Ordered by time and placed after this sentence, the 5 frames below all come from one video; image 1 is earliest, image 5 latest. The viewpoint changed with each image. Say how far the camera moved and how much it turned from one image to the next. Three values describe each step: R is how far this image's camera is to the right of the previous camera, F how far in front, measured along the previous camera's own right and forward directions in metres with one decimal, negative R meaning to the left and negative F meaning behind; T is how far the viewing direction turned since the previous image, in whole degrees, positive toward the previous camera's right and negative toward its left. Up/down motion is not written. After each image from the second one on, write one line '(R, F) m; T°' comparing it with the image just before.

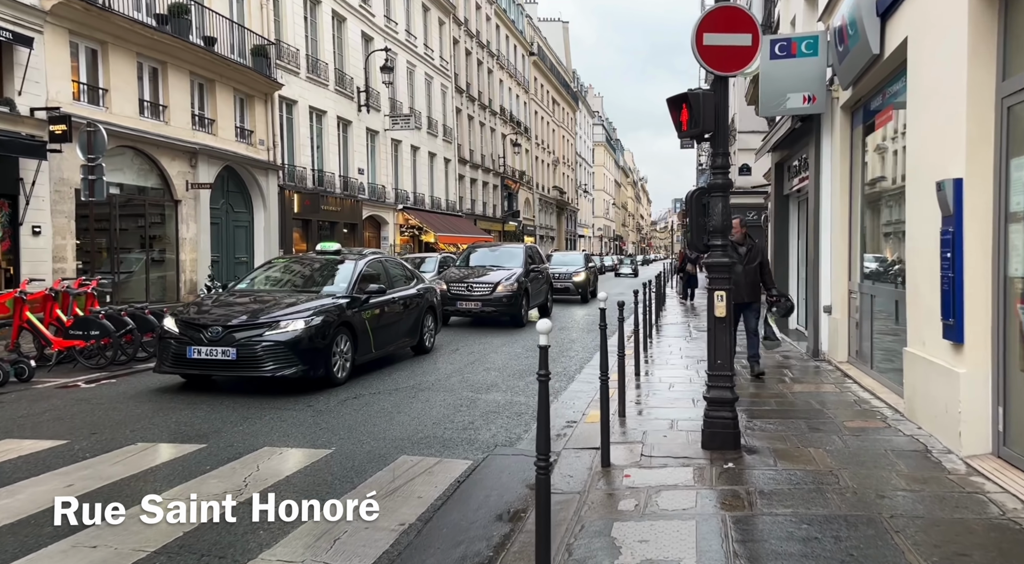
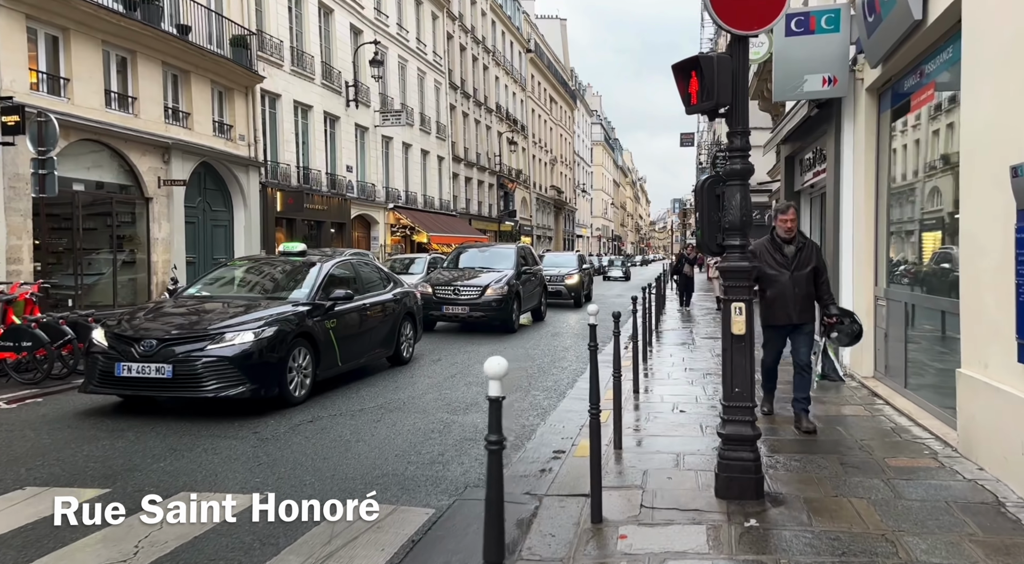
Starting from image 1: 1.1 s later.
(+0.2, +1.0) m; 0°
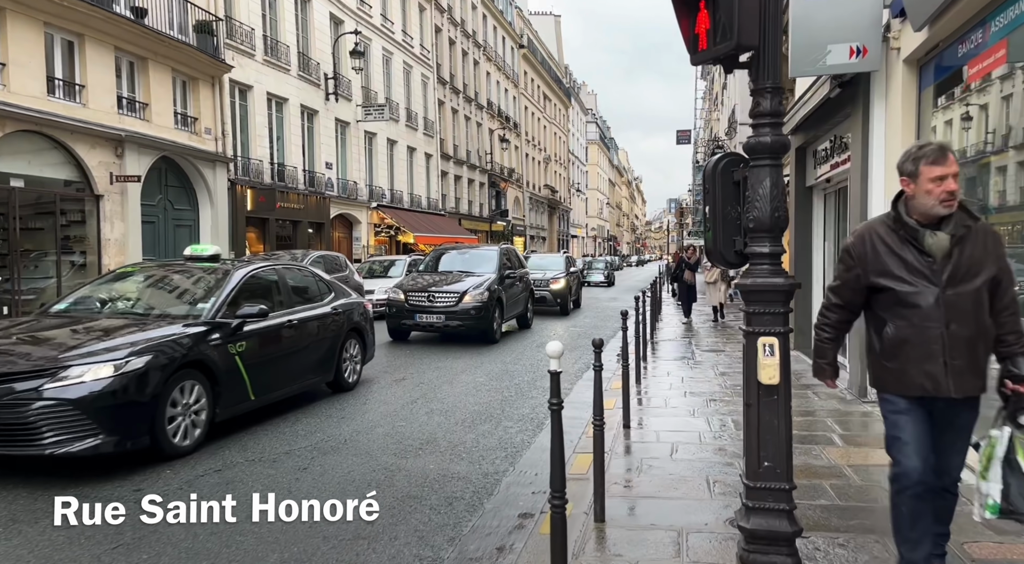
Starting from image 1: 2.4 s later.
(+0.3, +1.3) m; 0°
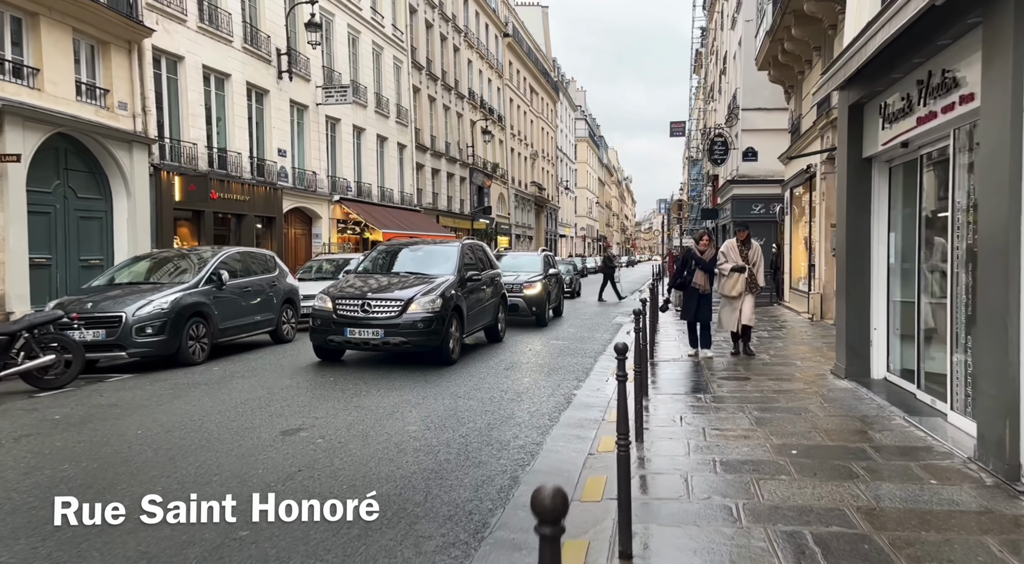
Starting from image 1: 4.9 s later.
(+0.4, +2.8) m; +1°
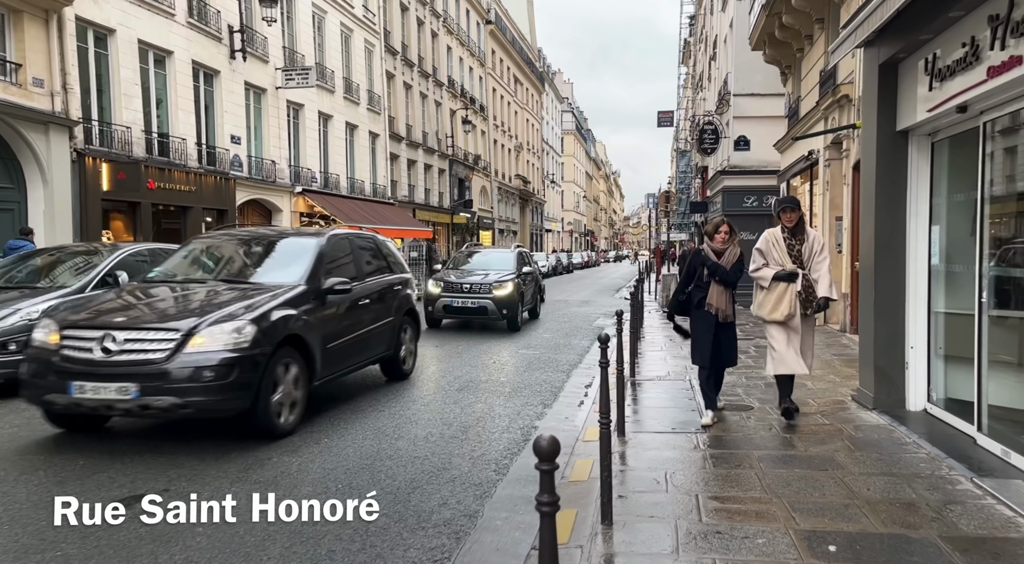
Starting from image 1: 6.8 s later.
(+0.4, +1.7) m; +1°
